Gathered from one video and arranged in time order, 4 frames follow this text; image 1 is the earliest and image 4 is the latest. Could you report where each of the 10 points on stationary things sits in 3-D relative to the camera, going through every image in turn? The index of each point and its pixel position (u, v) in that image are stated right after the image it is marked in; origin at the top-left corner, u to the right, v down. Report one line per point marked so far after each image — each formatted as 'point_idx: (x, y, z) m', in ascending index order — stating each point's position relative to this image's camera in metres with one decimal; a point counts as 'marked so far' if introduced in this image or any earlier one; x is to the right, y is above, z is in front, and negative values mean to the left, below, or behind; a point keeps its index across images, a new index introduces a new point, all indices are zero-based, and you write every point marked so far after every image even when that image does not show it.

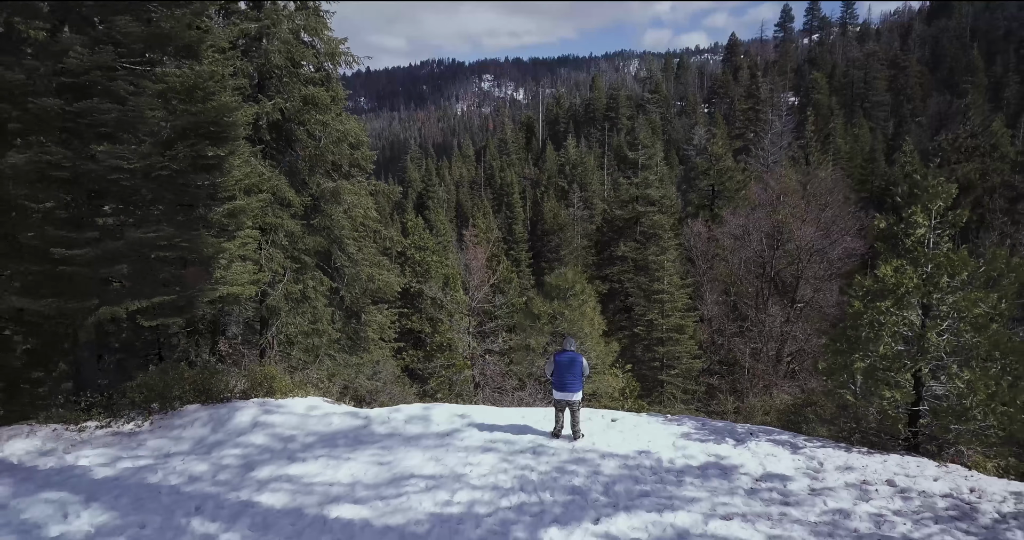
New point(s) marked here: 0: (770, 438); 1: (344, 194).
0: (+3.8, -2.5, +7.6) m
1: (-3.5, +1.5, +10.8) m
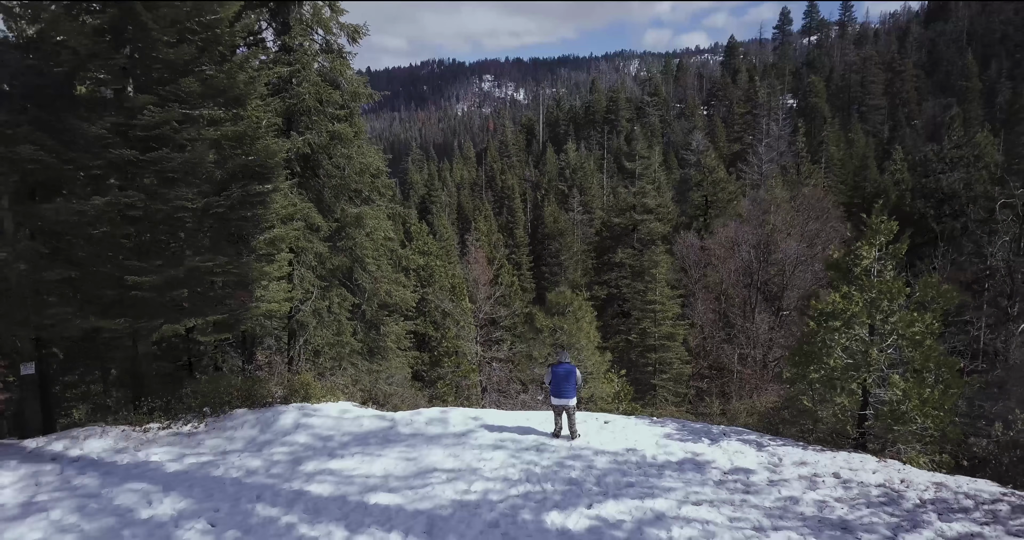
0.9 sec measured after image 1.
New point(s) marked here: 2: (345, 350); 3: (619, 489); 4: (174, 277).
0: (+3.9, -2.9, +8.8) m
1: (-3.4, +1.2, +11.9) m
2: (-4.0, -1.9, +12.3) m
3: (+1.5, -3.0, +7.0) m
4: (-5.7, -0.1, +8.6) m
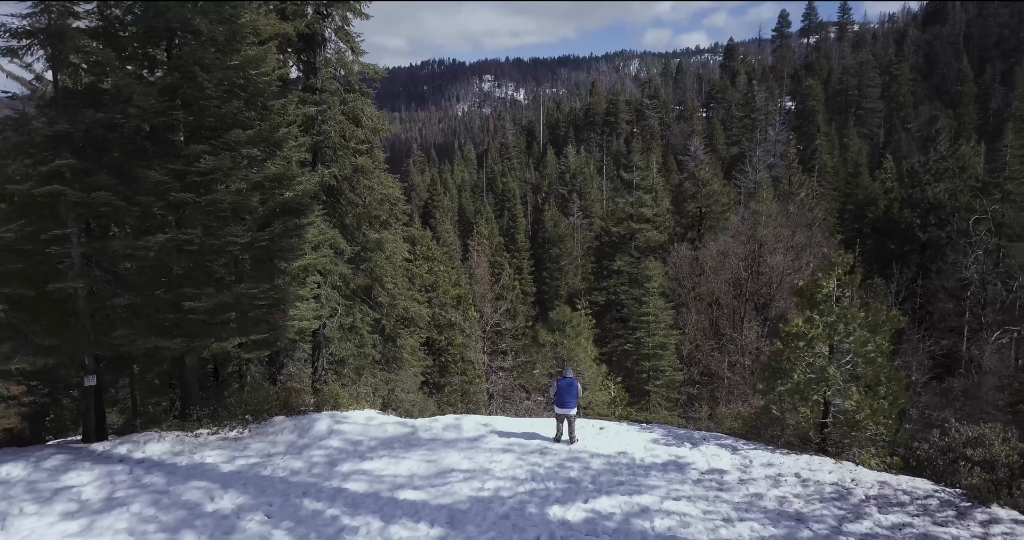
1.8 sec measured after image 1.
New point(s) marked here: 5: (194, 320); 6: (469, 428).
0: (+4.0, -3.4, +10.0) m
1: (-3.3, +0.7, +13.2) m
2: (-3.9, -2.4, +13.5) m
3: (+1.6, -3.5, +8.2) m
4: (-5.5, -0.6, +9.8) m
5: (-6.0, -0.9, +9.7) m
6: (-0.9, -3.3, +10.7) m
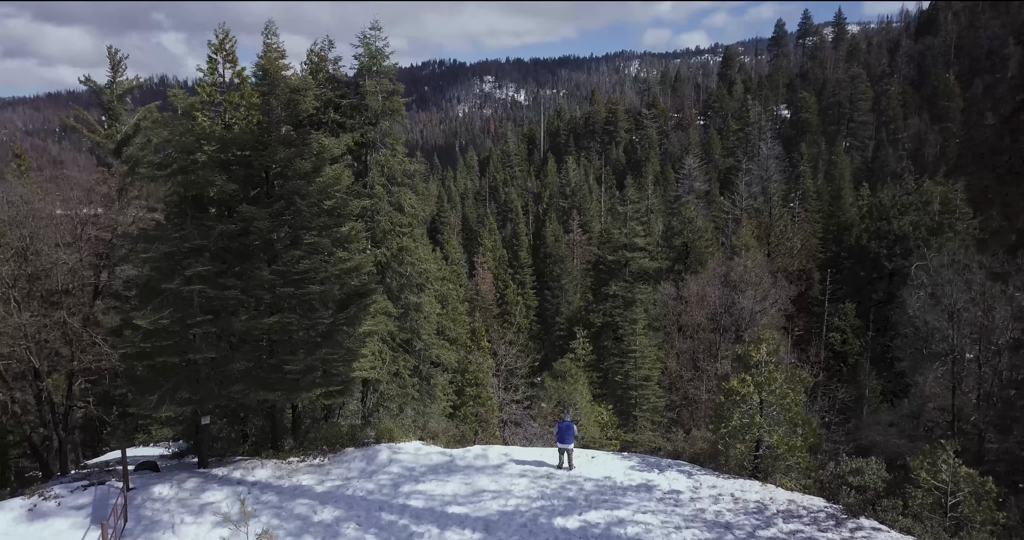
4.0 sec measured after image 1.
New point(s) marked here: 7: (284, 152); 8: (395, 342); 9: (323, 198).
0: (+4.4, -5.2, +13.4) m
1: (-2.9, -1.1, +16.5) m
2: (-3.5, -4.2, +16.9) m
3: (+2.0, -5.3, +11.6) m
4: (-5.2, -2.4, +13.1) m
5: (-5.7, -2.8, +13.0) m
6: (-0.5, -5.1, +14.0) m
7: (-5.8, +3.0, +13.0) m
8: (-3.8, -2.2, +16.1) m
9: (-5.0, +1.9, +13.4) m
